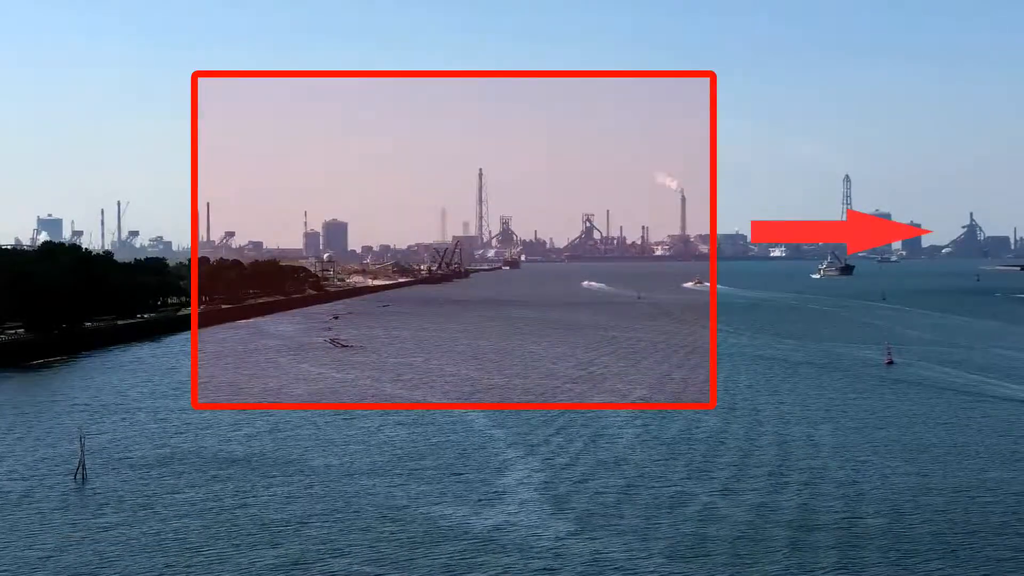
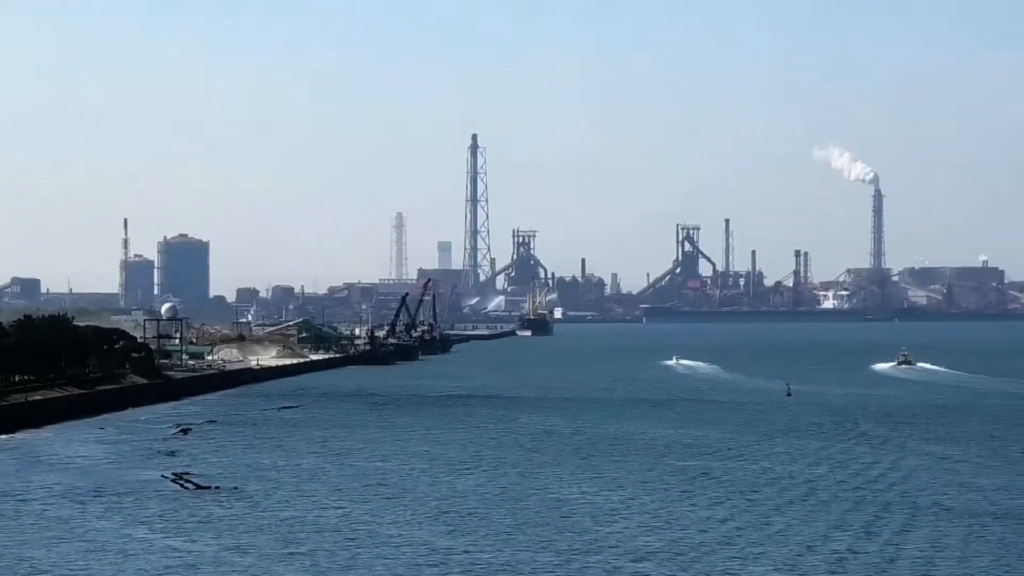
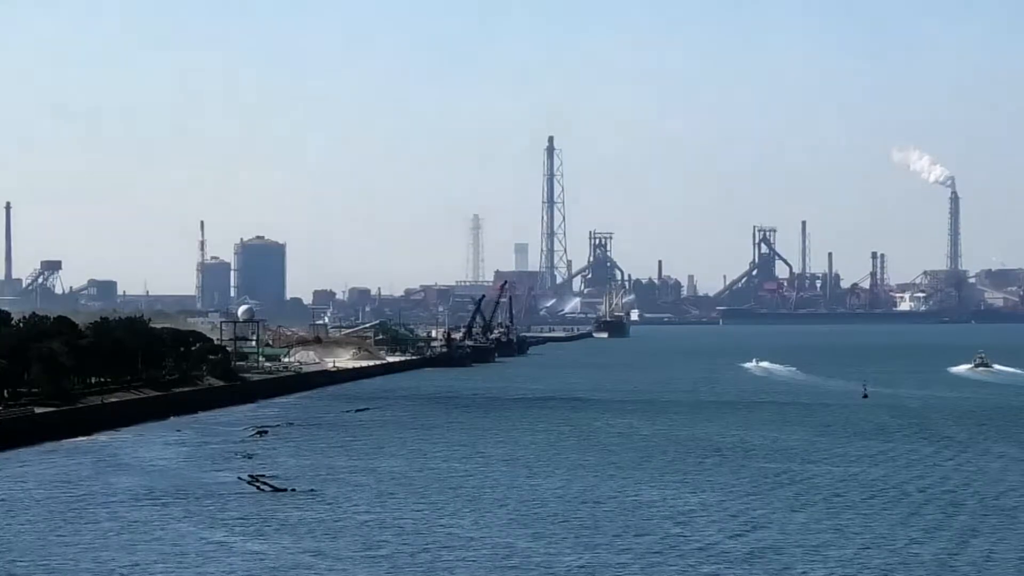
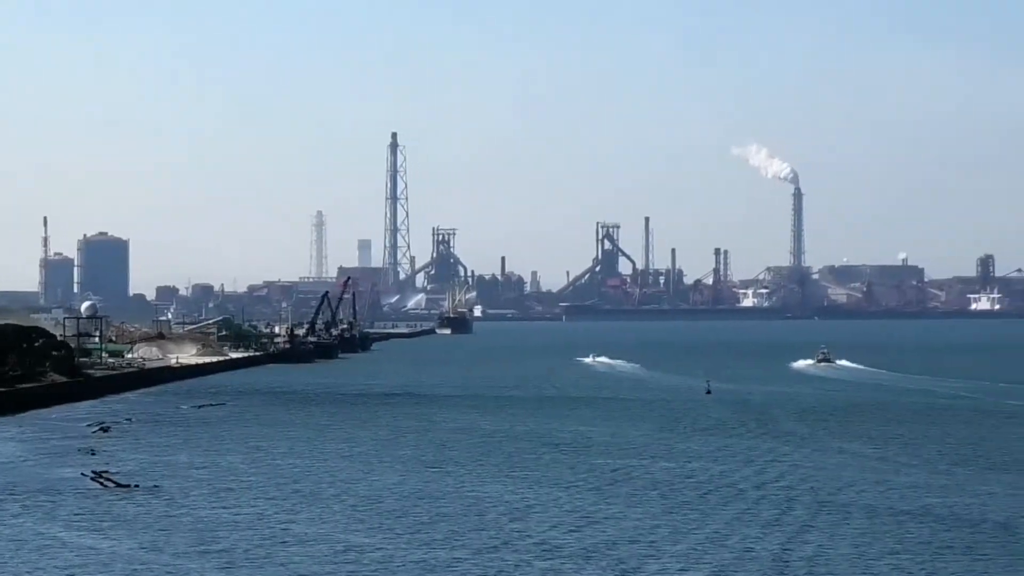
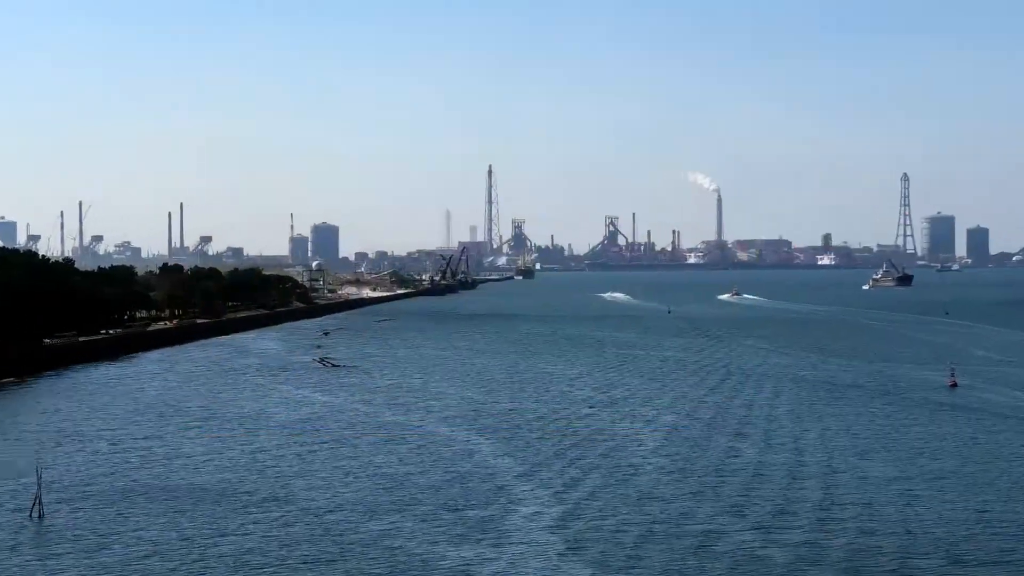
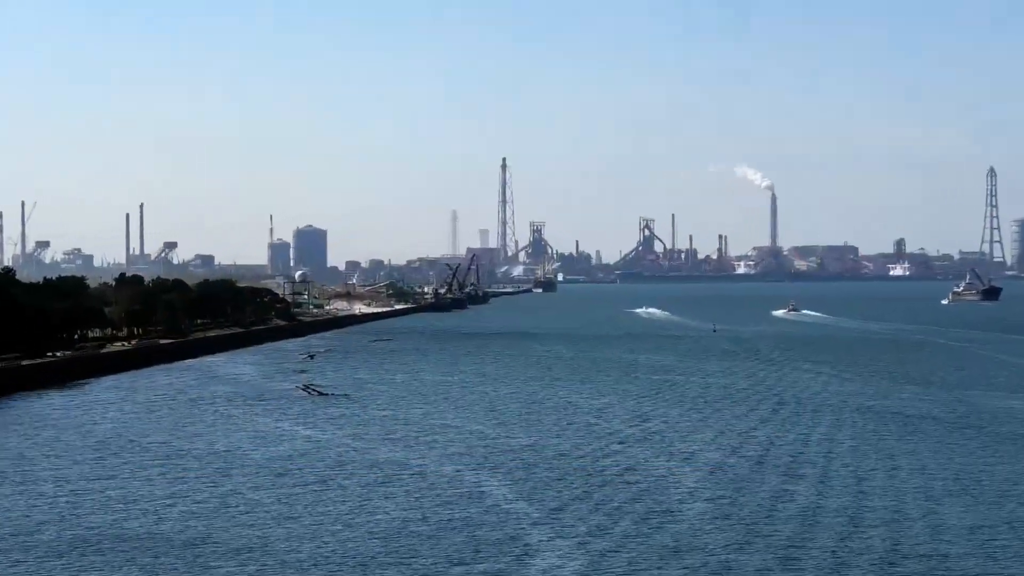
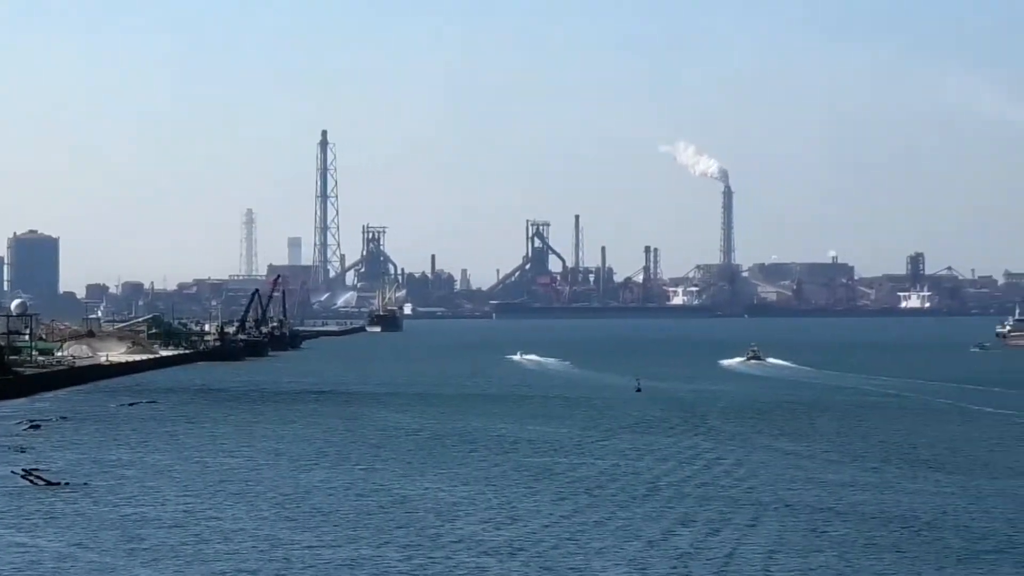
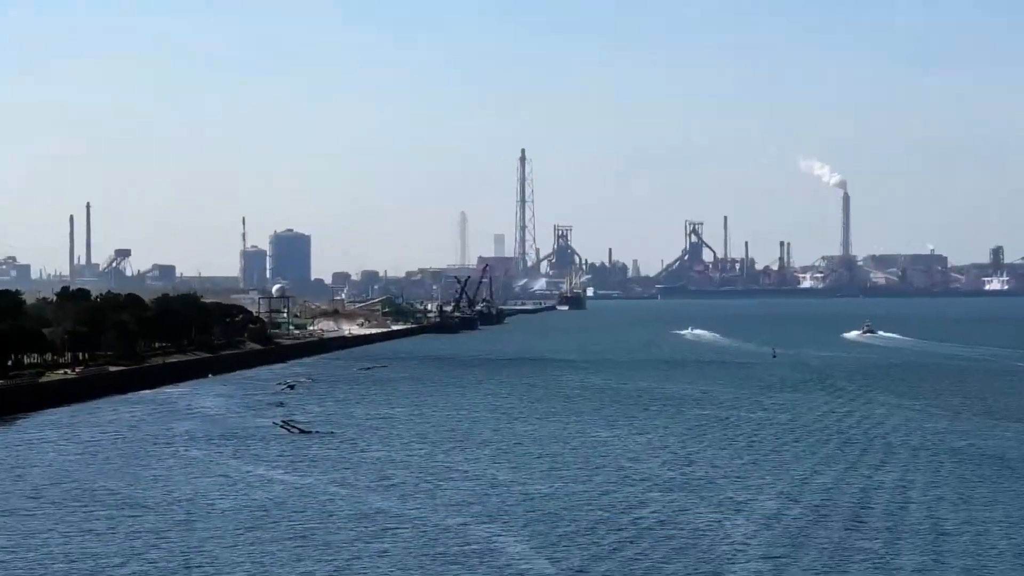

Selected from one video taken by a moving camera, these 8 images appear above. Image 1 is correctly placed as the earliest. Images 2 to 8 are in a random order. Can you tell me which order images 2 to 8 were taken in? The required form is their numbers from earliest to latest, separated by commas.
5, 6, 8, 3, 2, 4, 7
